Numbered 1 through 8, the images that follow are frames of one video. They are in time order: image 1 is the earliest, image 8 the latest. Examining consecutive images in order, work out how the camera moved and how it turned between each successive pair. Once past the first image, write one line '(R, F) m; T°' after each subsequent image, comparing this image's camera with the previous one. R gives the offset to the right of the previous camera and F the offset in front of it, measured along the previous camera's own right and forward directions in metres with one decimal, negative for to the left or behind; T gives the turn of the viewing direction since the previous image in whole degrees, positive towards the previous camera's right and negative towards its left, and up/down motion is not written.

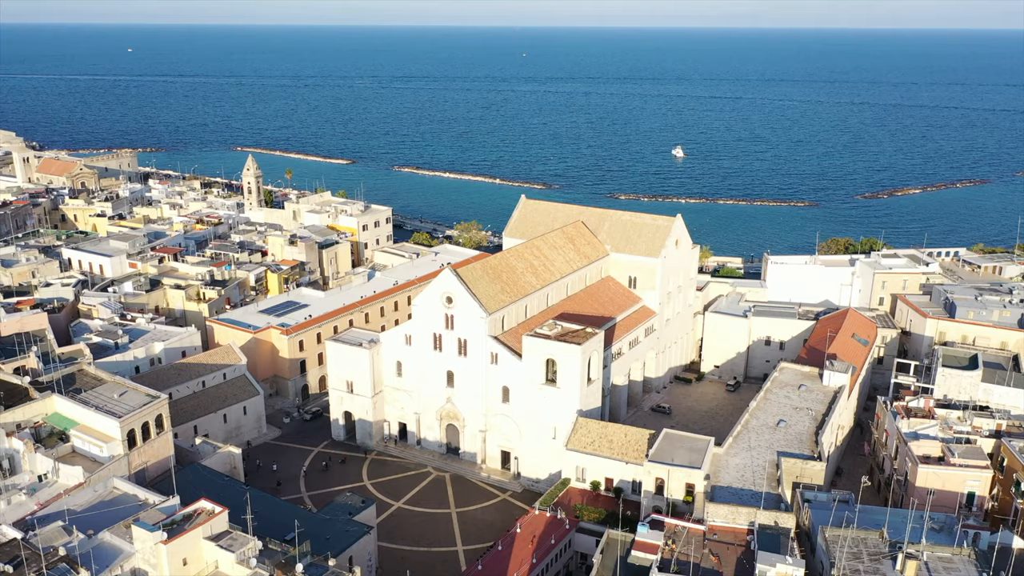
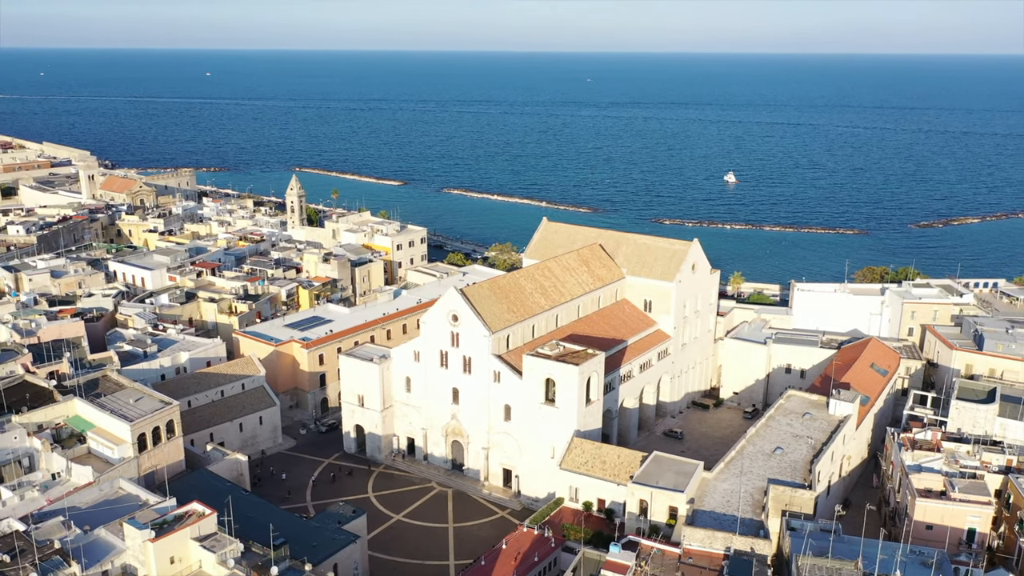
(+3.1, -0.6) m; -4°
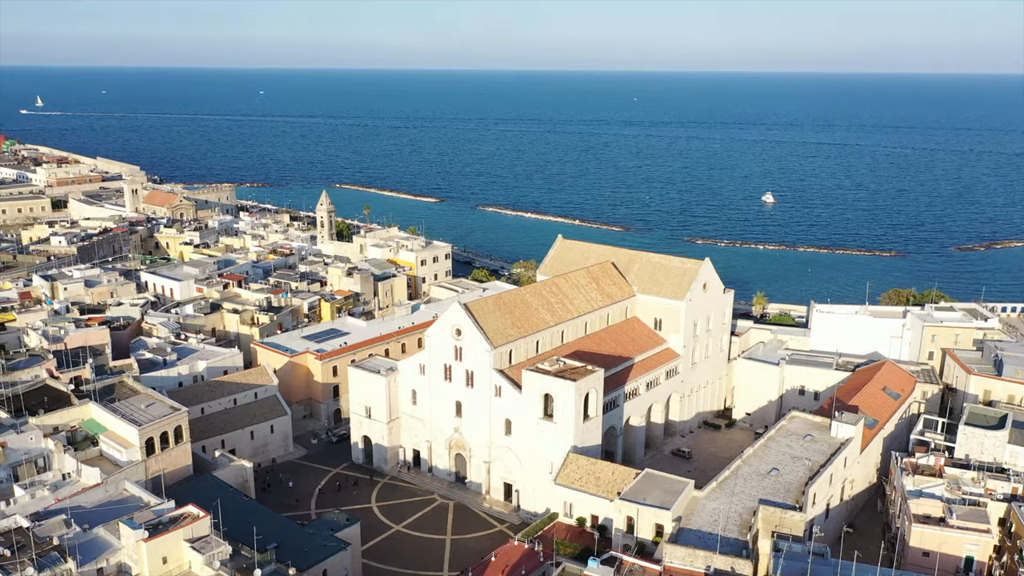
(+2.3, -0.5) m; -3°
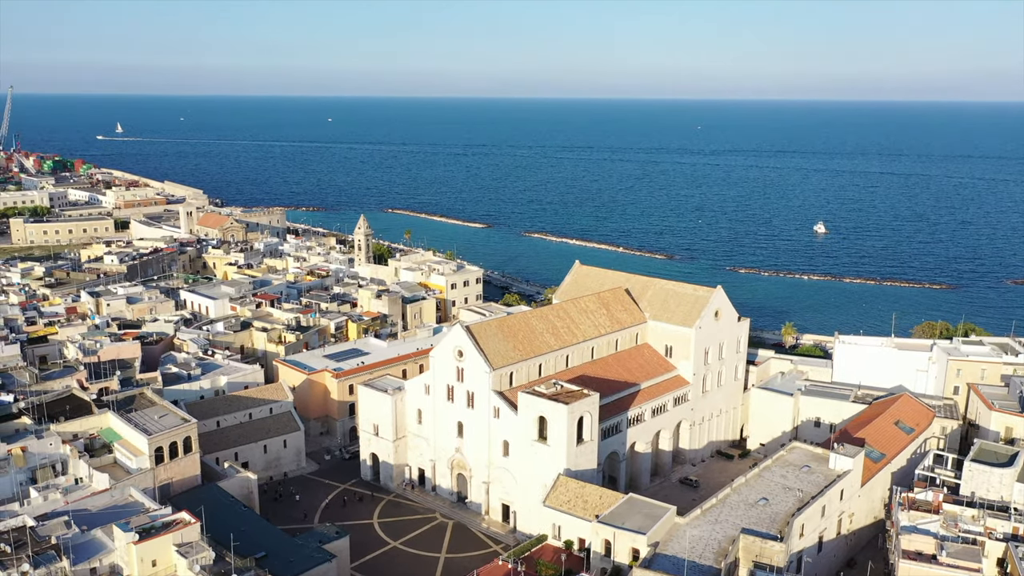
(+3.4, -0.7) m; -4°
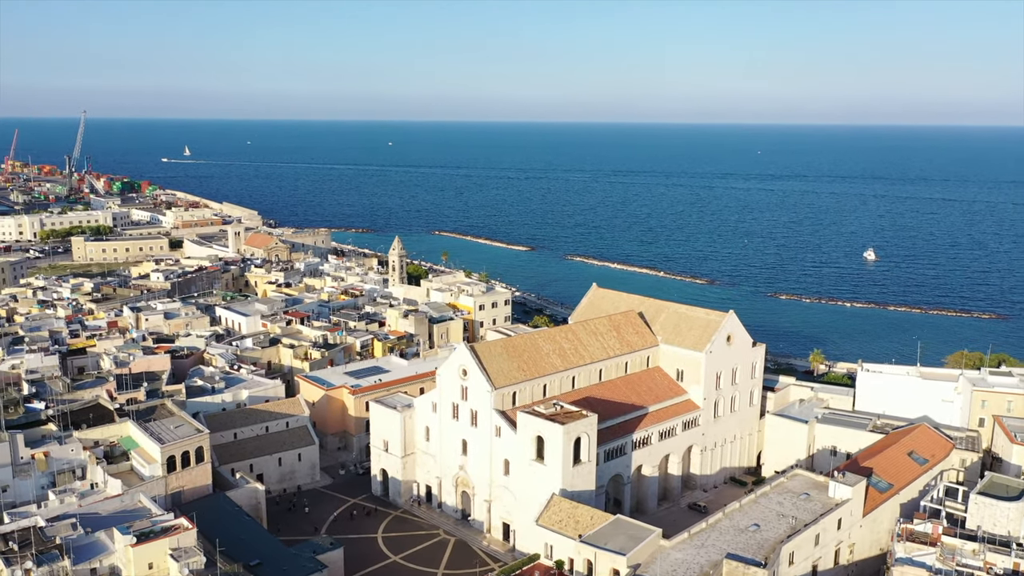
(+3.0, -0.6) m; -4°
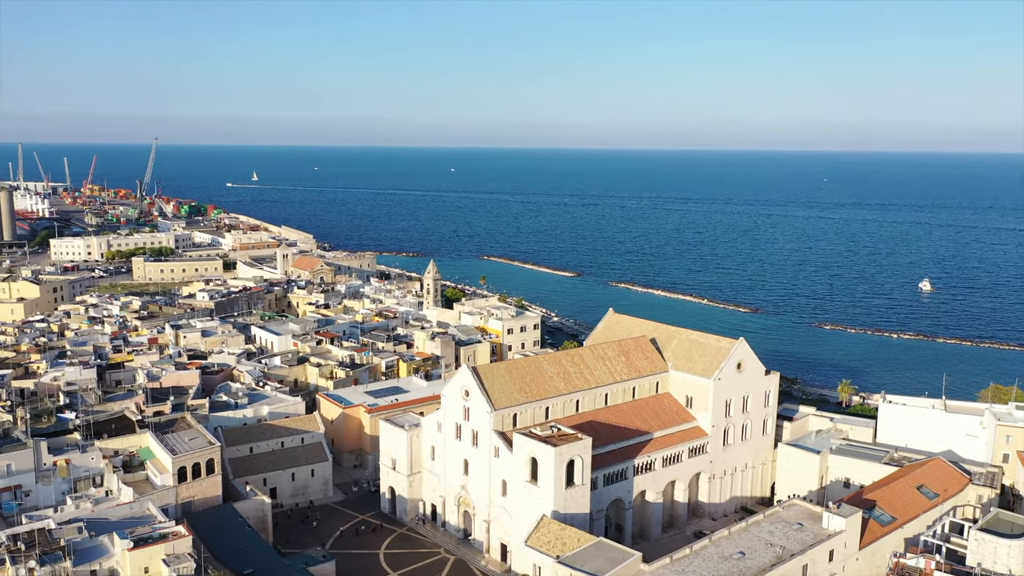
(+3.5, -0.7) m; -4°
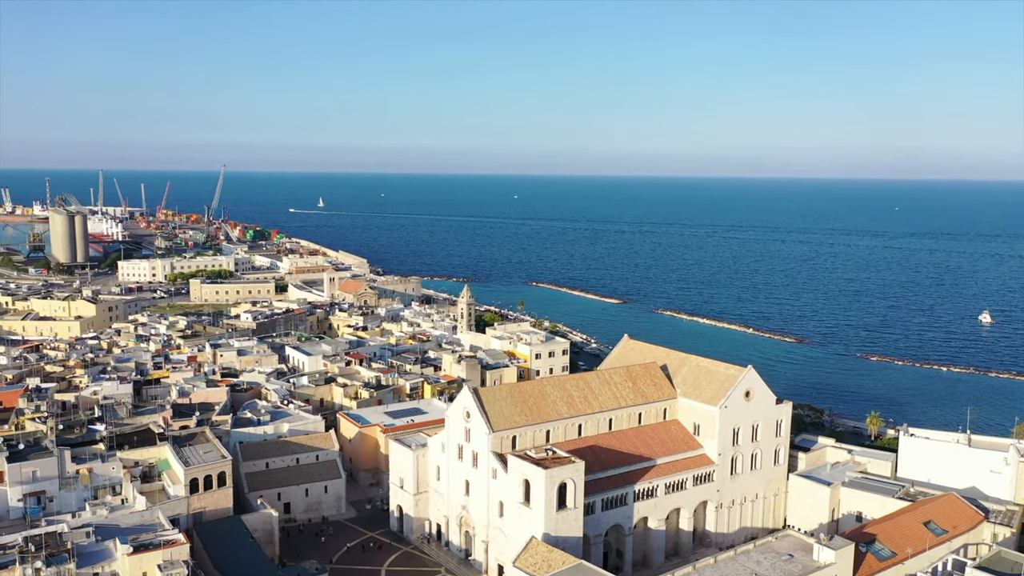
(+3.7, -0.8) m; -4°
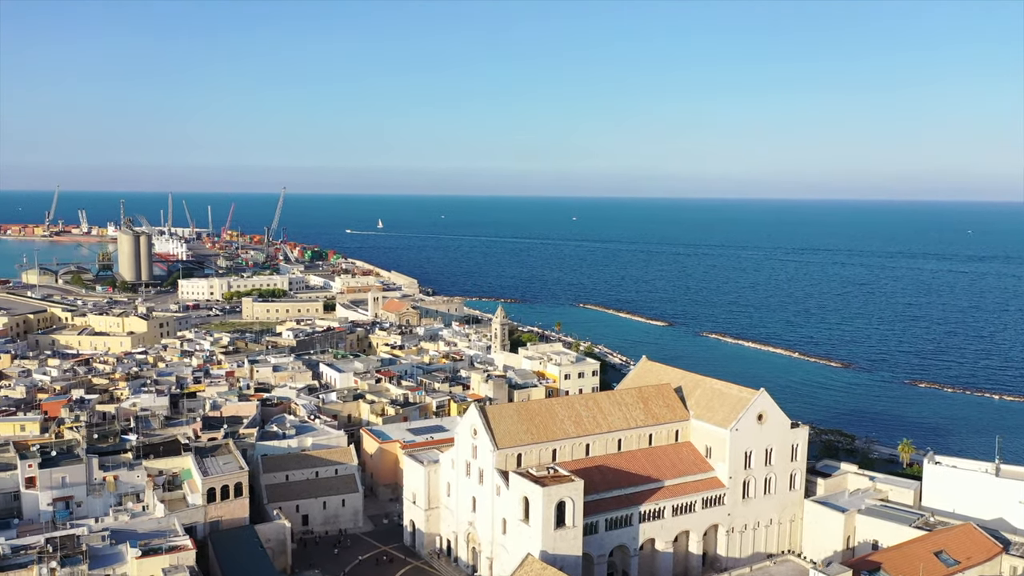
(+3.2, -0.7) m; -4°
